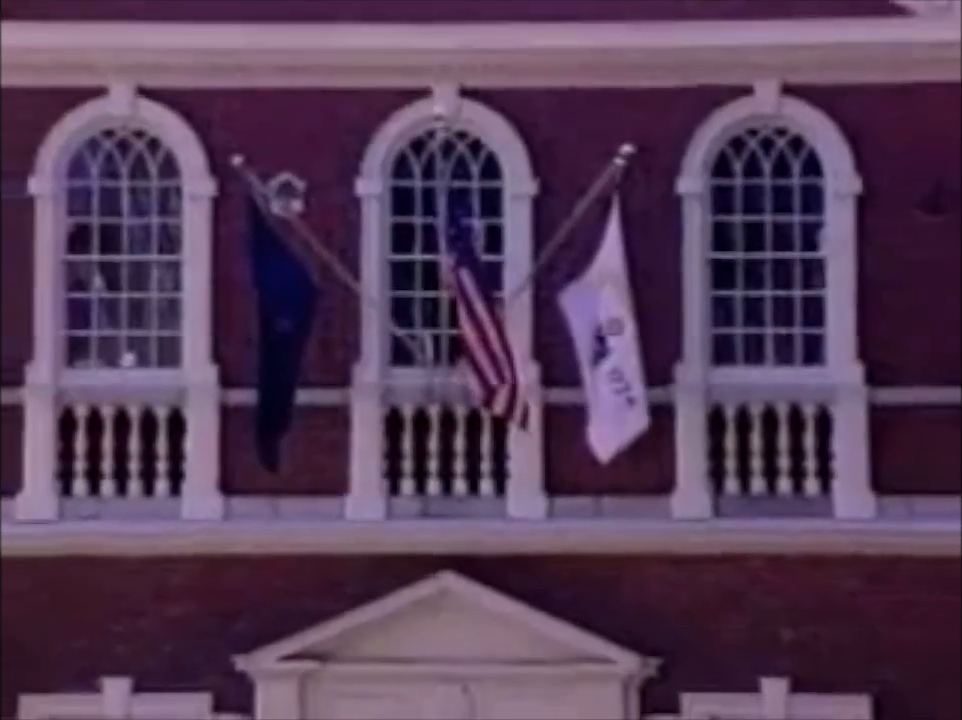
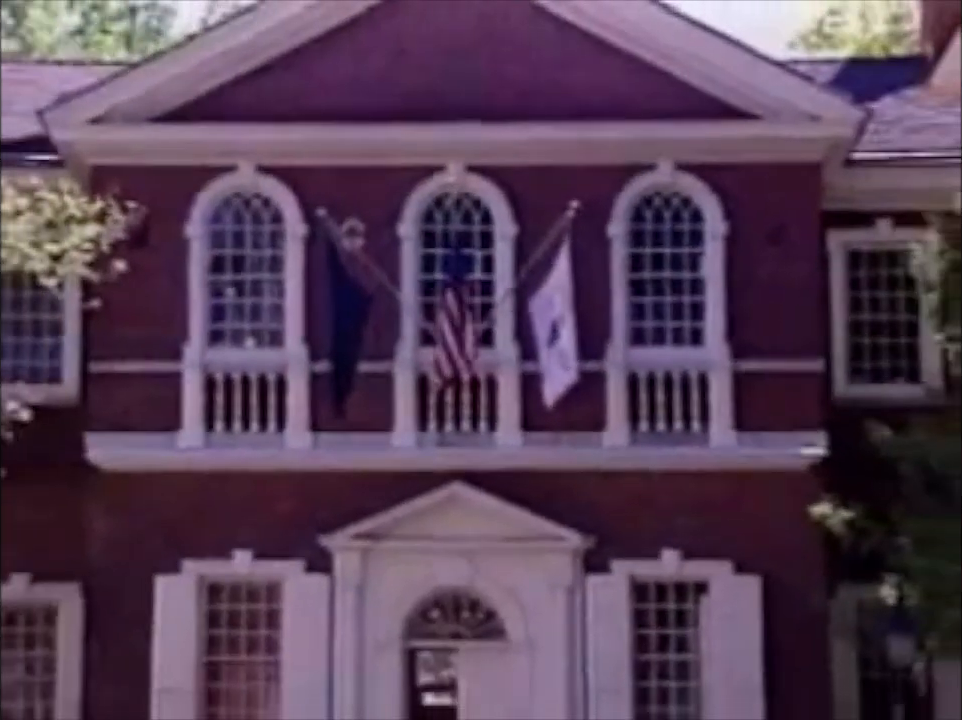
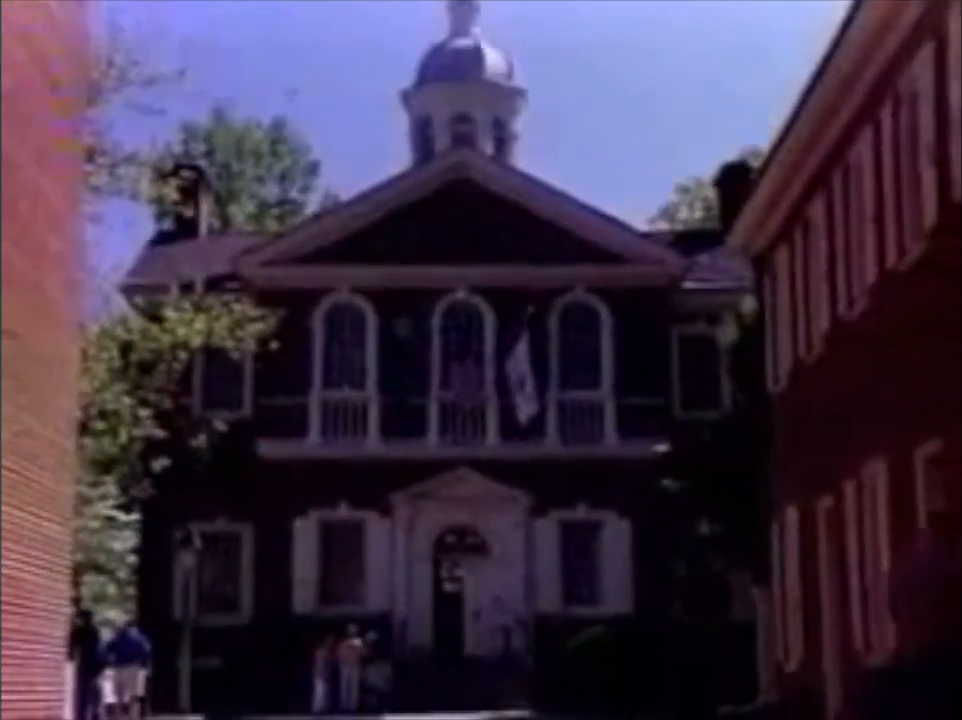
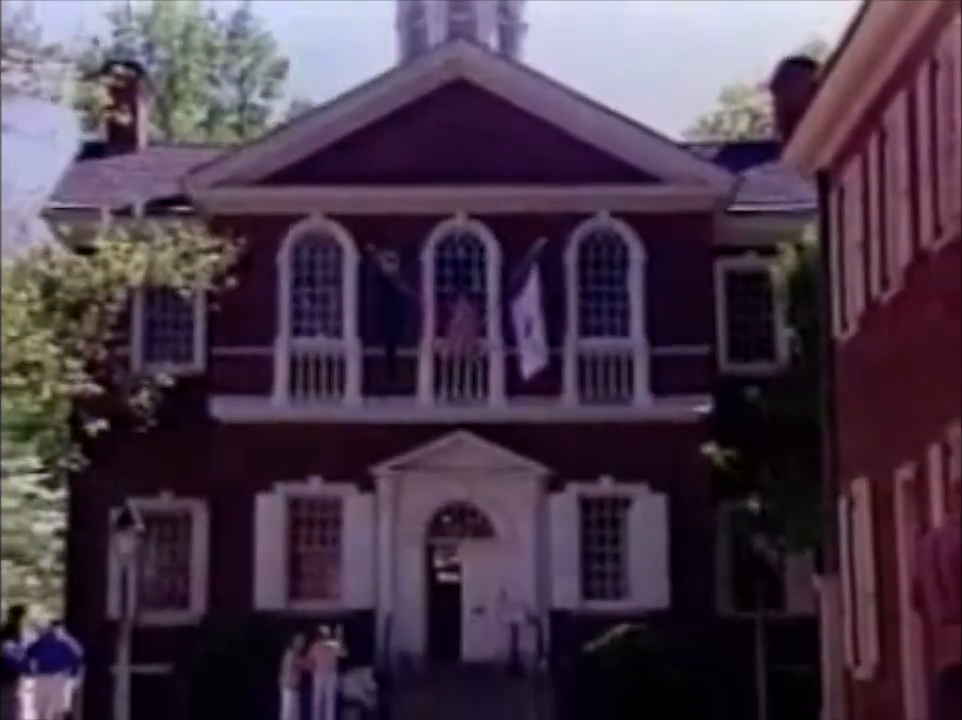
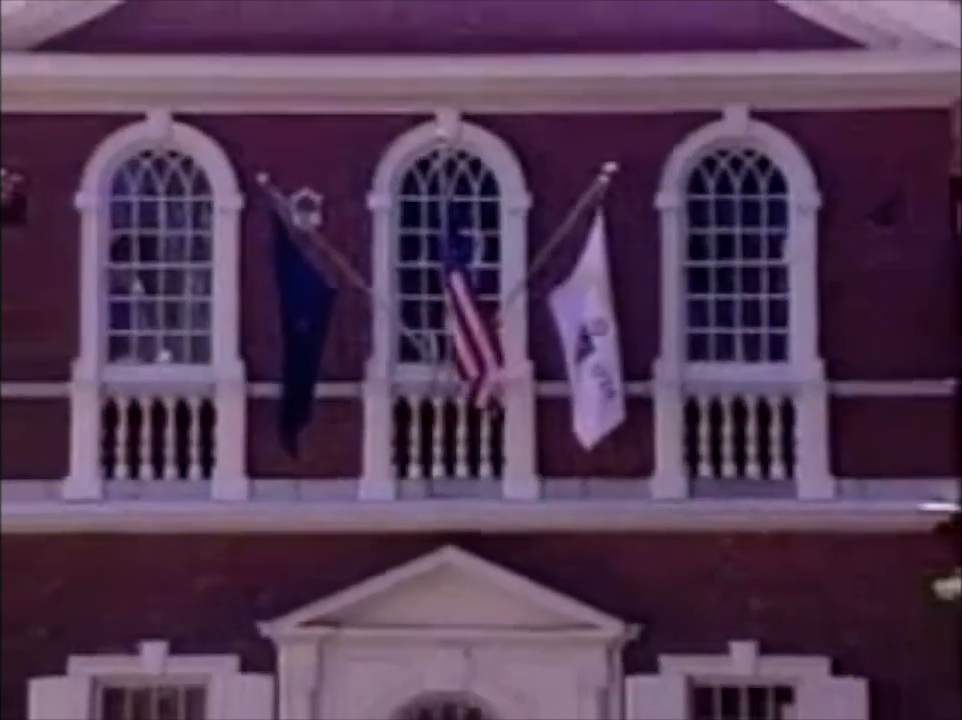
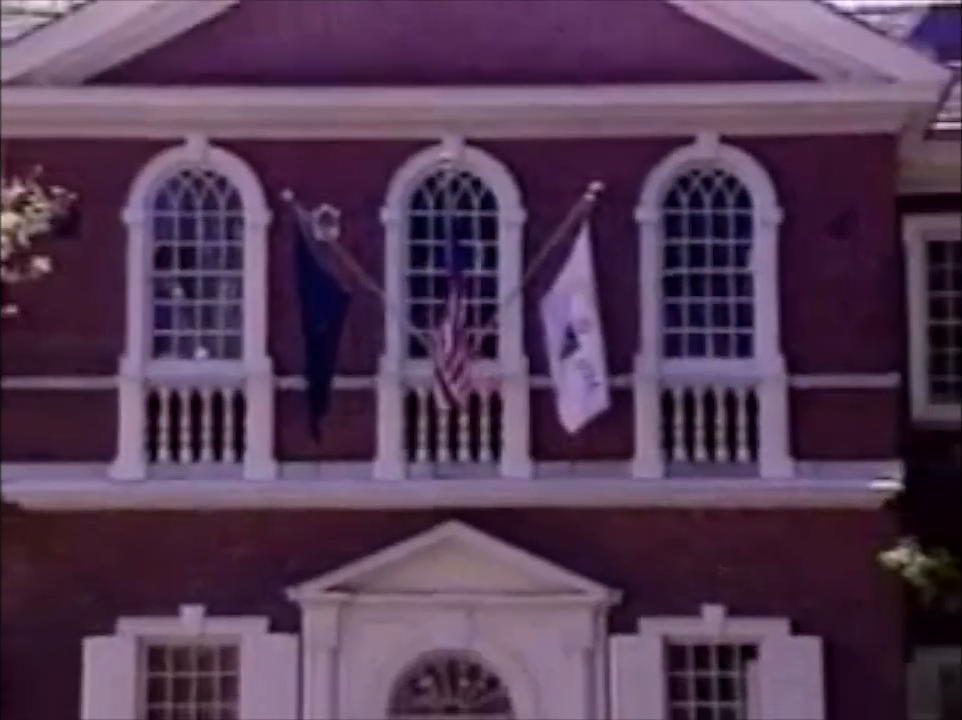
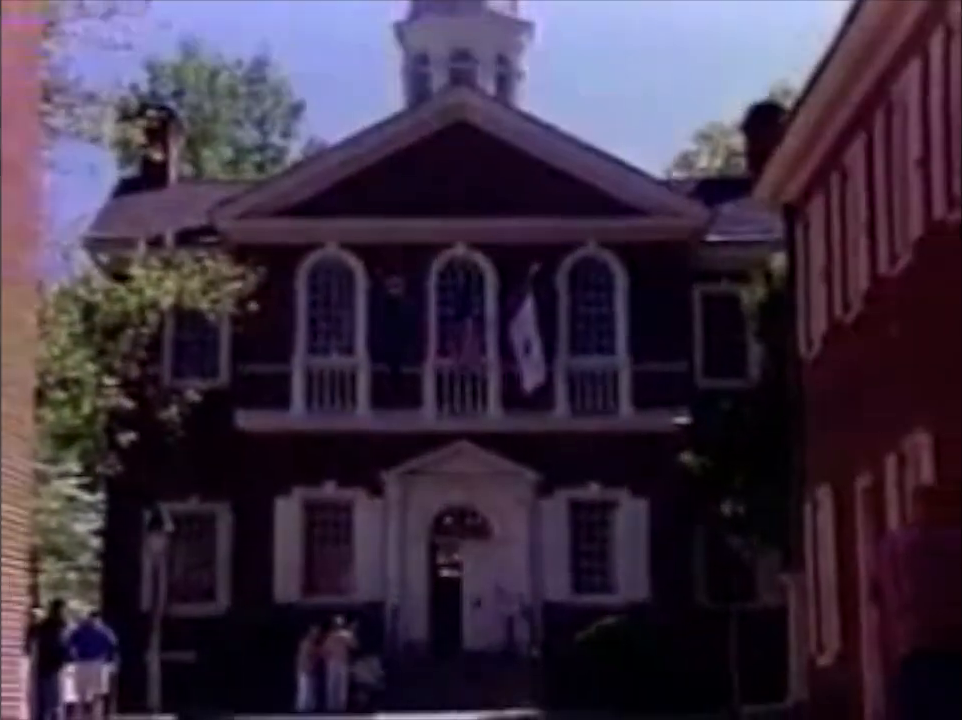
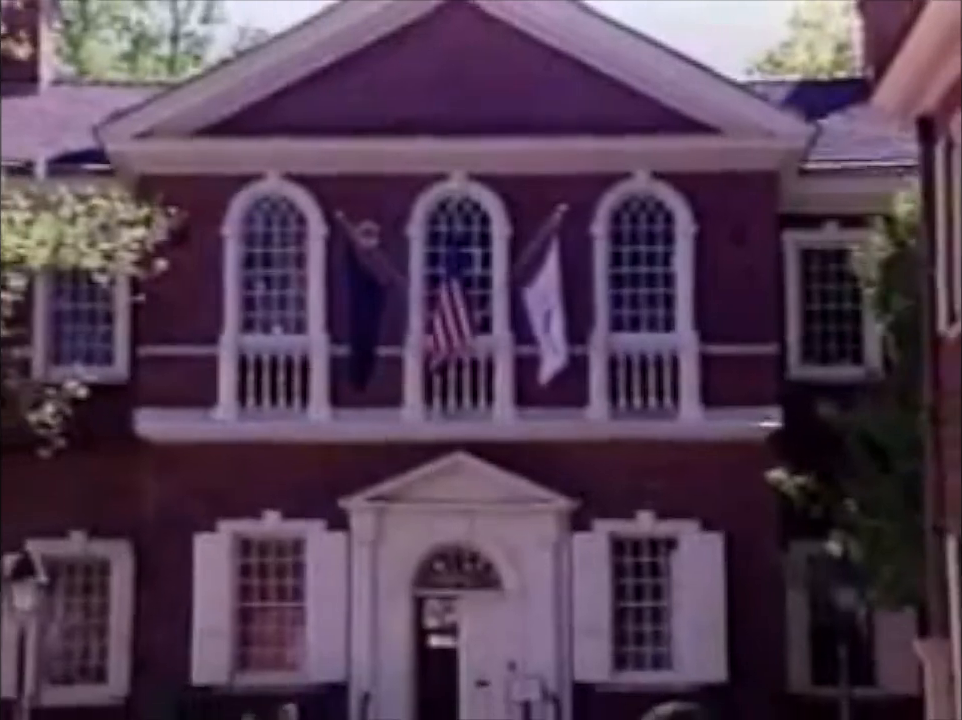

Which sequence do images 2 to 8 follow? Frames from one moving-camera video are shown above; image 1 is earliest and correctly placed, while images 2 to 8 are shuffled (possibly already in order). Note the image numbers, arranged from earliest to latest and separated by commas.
5, 6, 2, 8, 4, 7, 3
